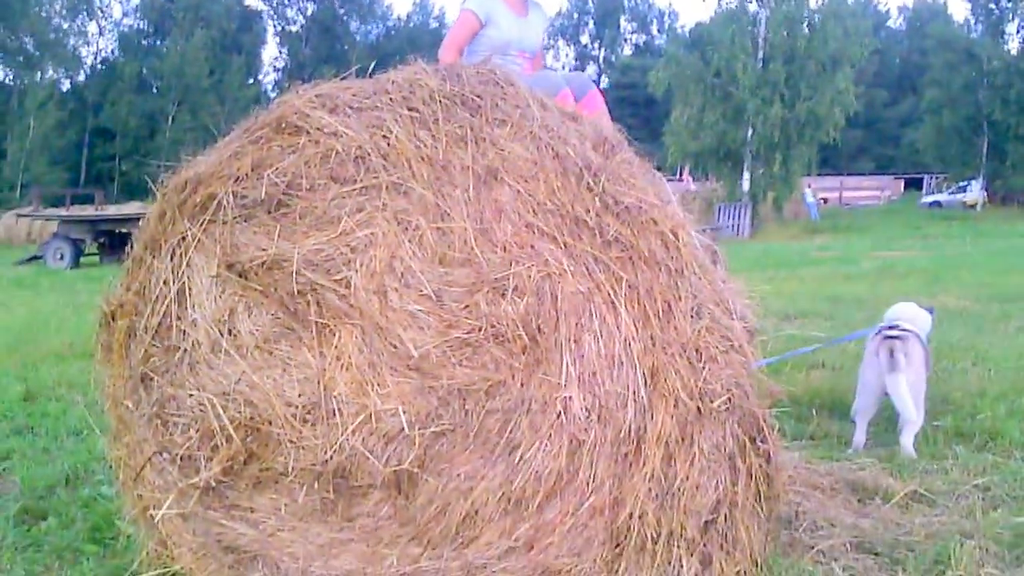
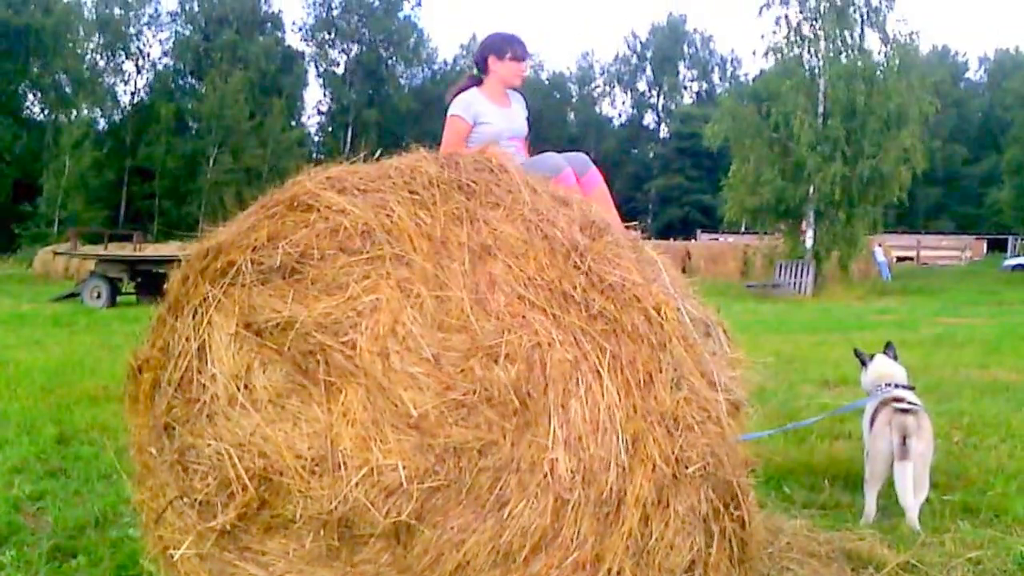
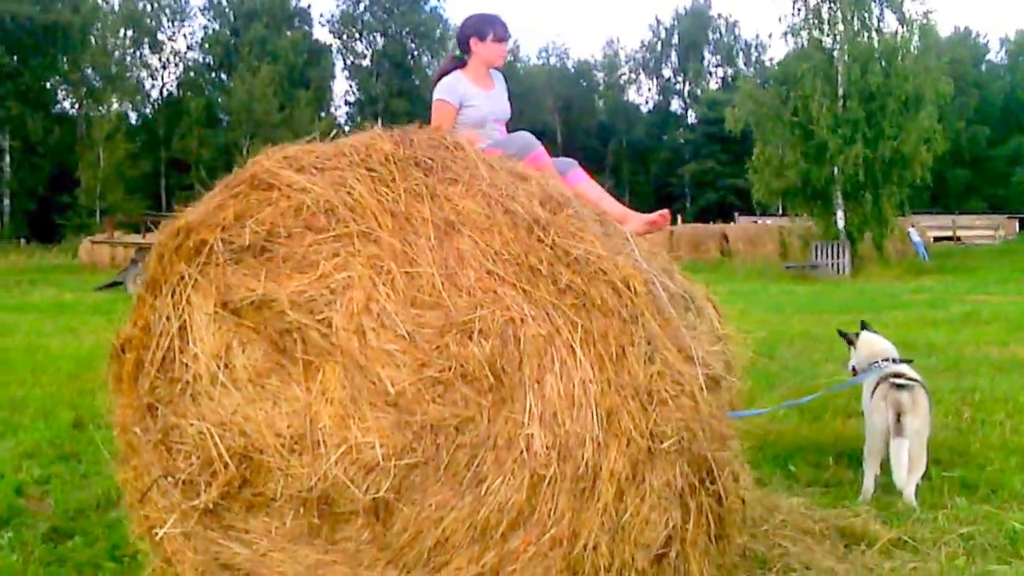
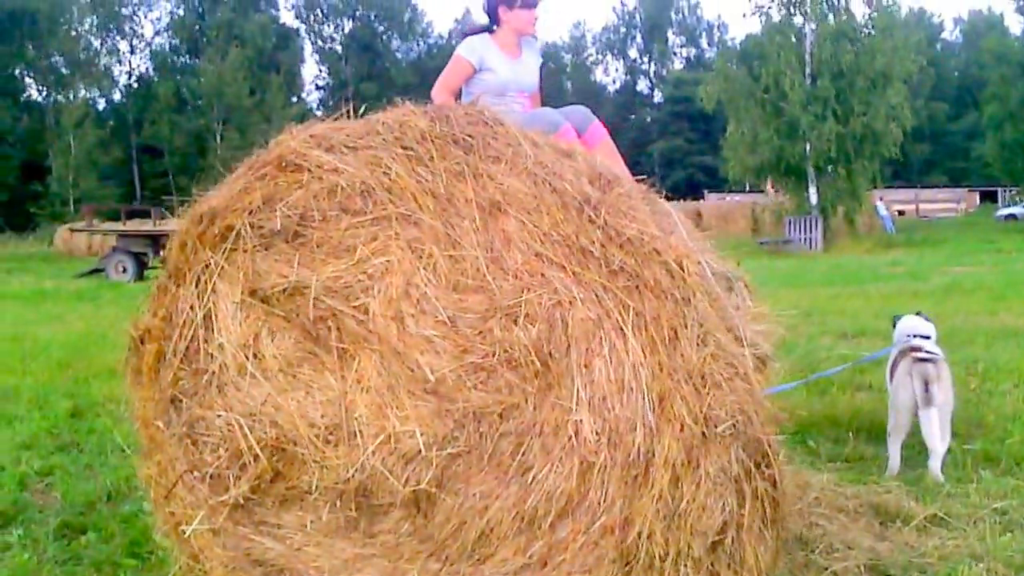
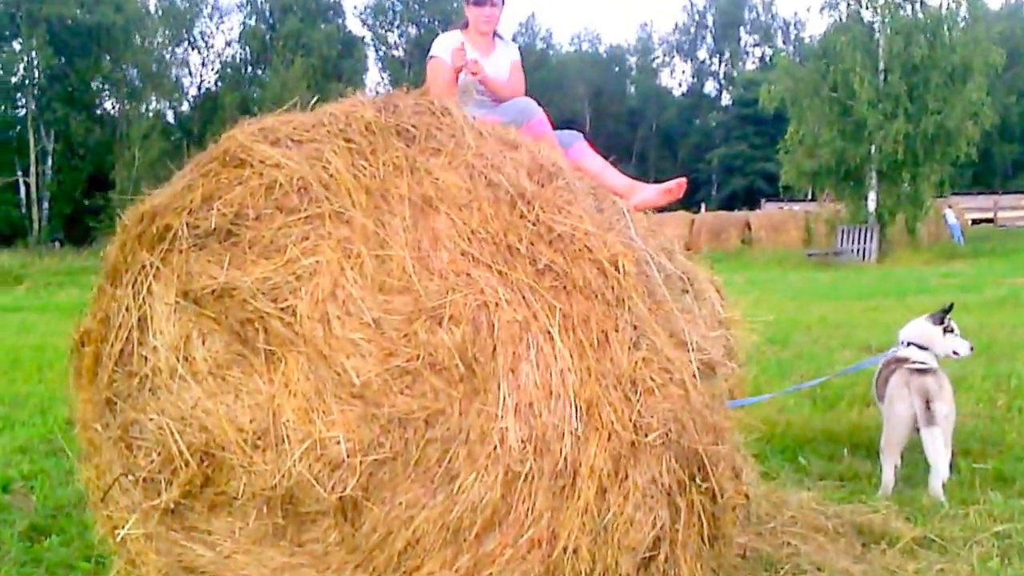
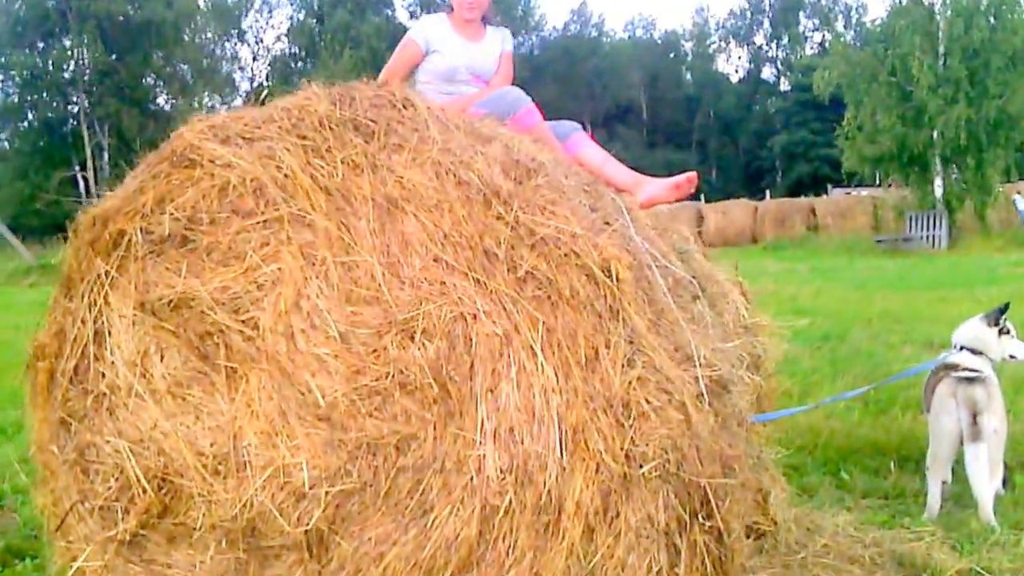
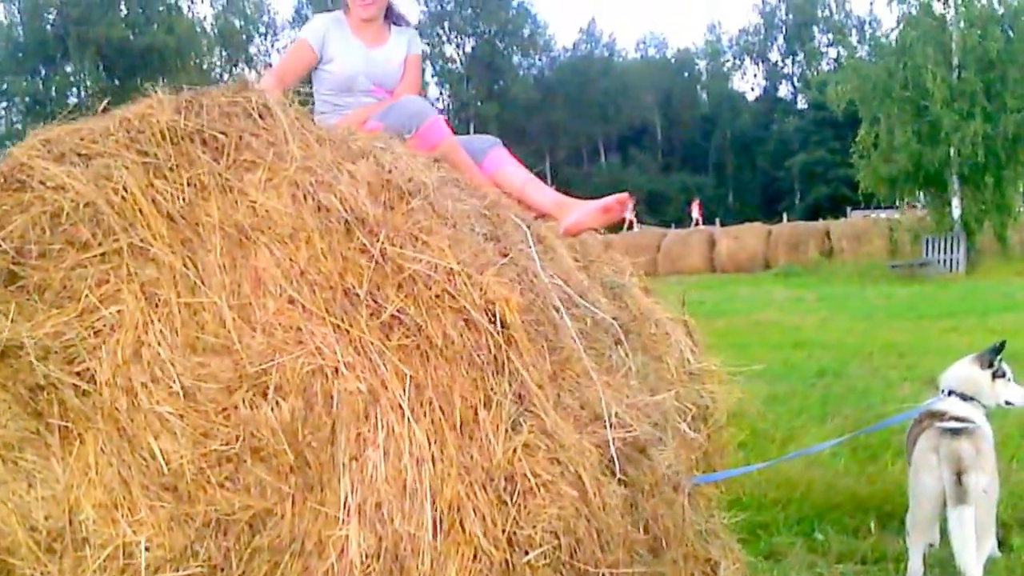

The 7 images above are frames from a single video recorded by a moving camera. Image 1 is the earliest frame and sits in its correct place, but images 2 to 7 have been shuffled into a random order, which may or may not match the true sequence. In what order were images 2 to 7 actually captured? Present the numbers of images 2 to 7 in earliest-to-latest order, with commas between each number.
4, 2, 3, 5, 6, 7
